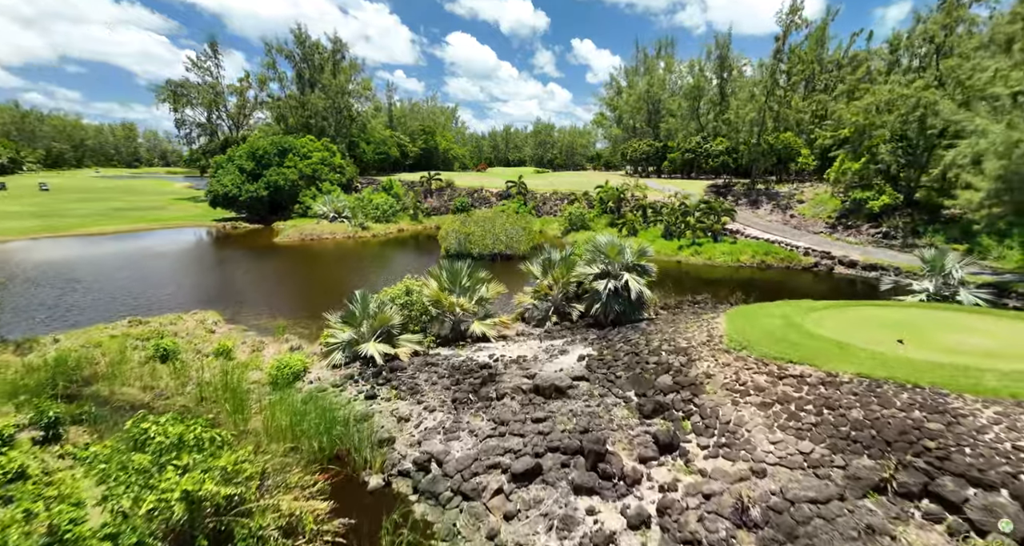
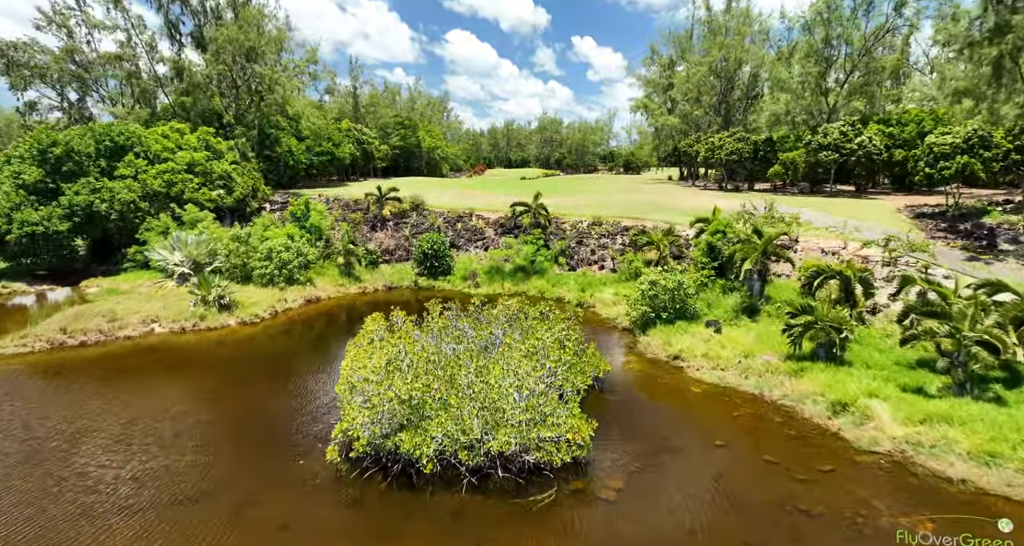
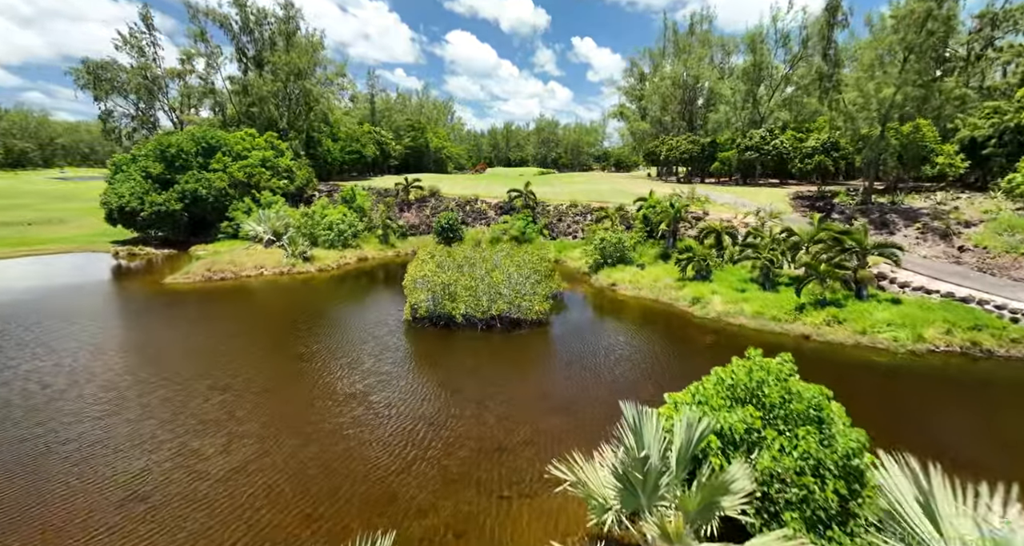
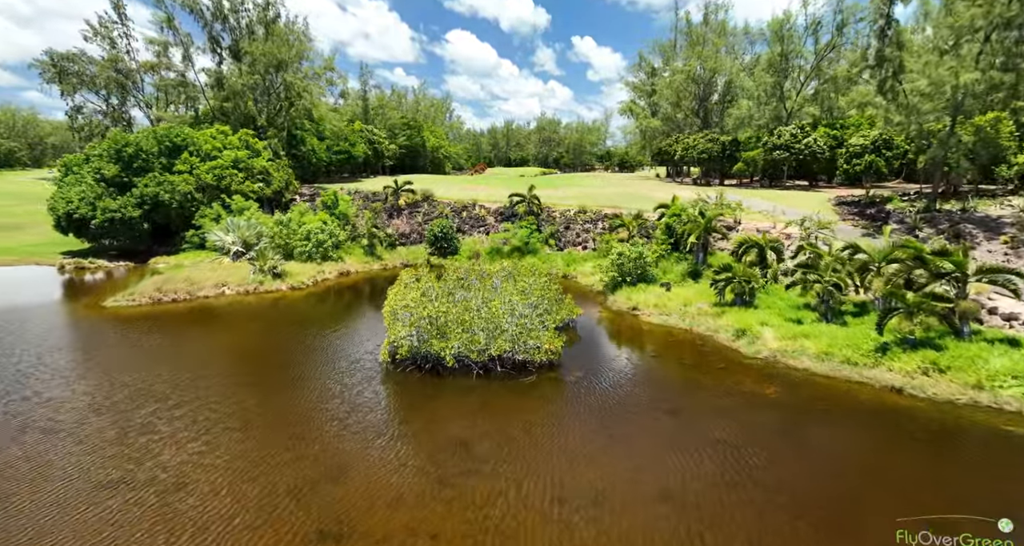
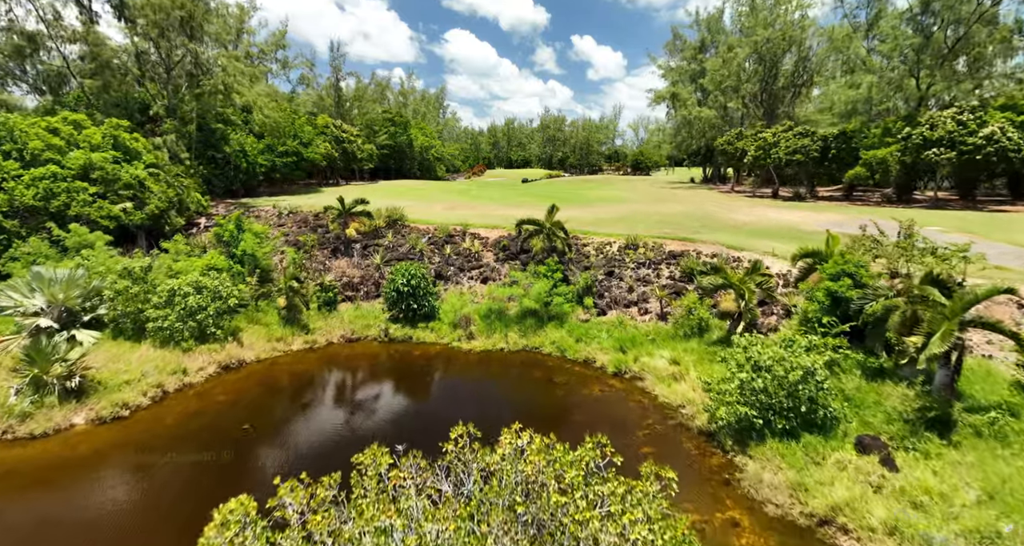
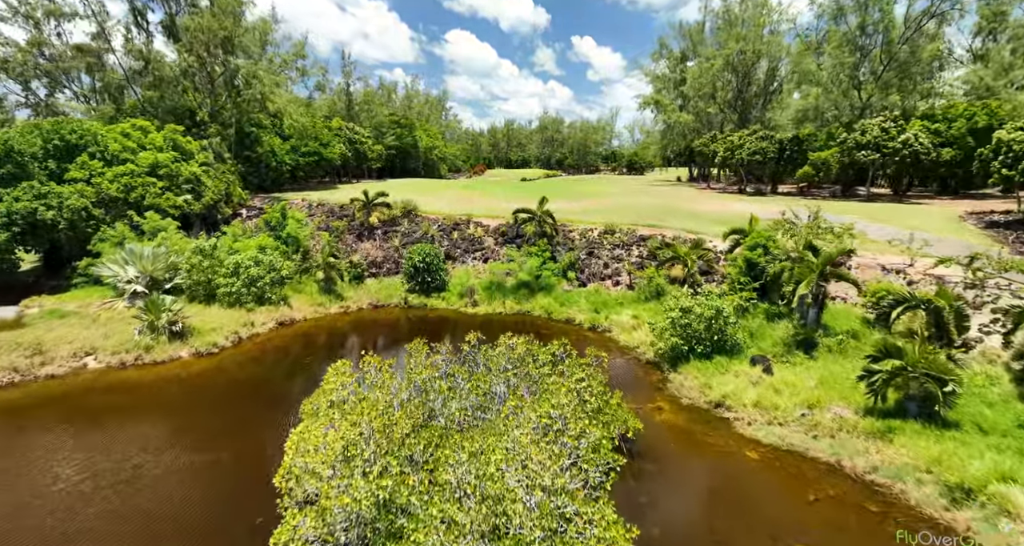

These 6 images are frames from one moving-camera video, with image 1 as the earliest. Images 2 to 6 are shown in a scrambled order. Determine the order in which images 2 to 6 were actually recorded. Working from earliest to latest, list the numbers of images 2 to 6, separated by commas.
3, 4, 2, 6, 5
